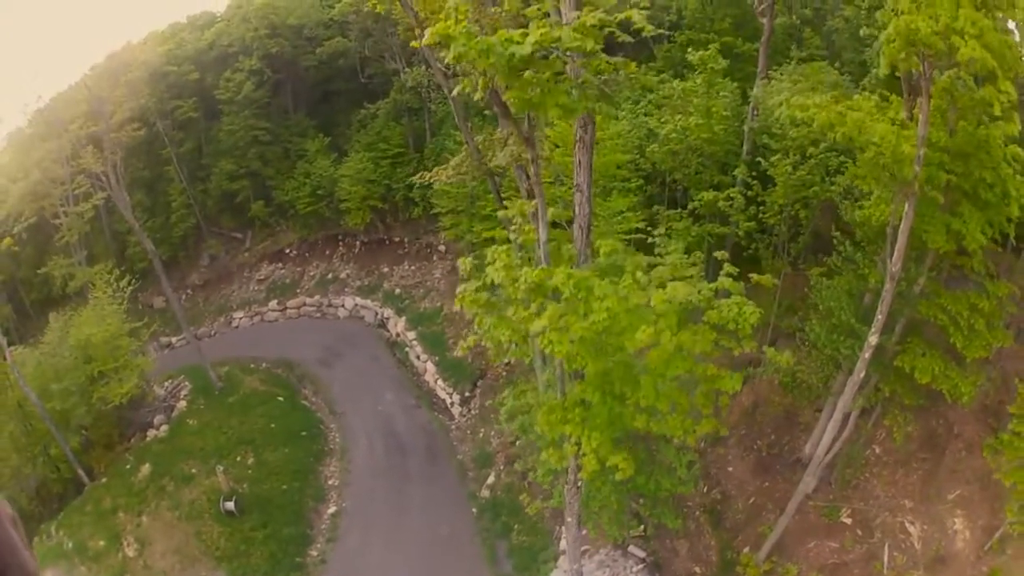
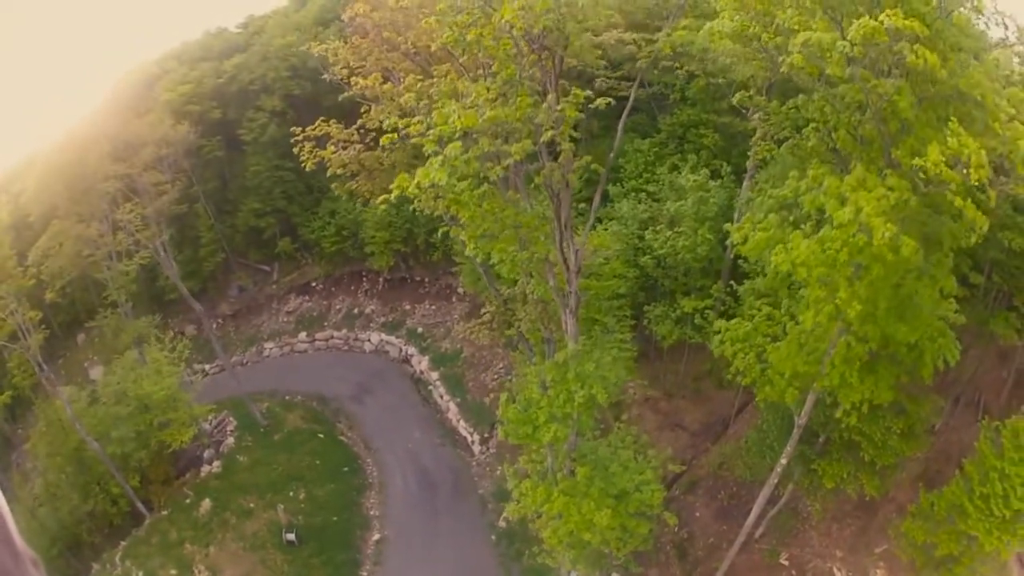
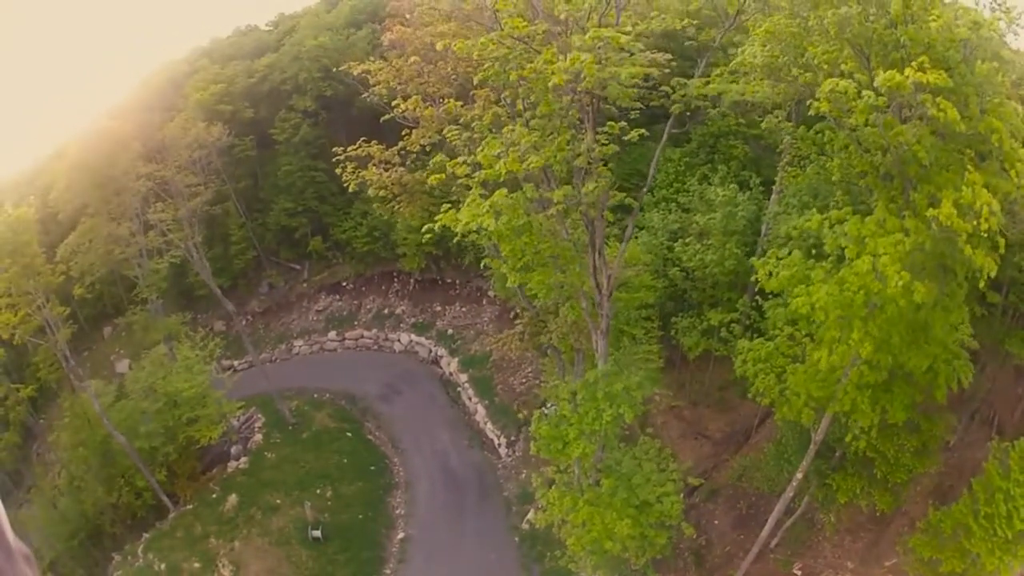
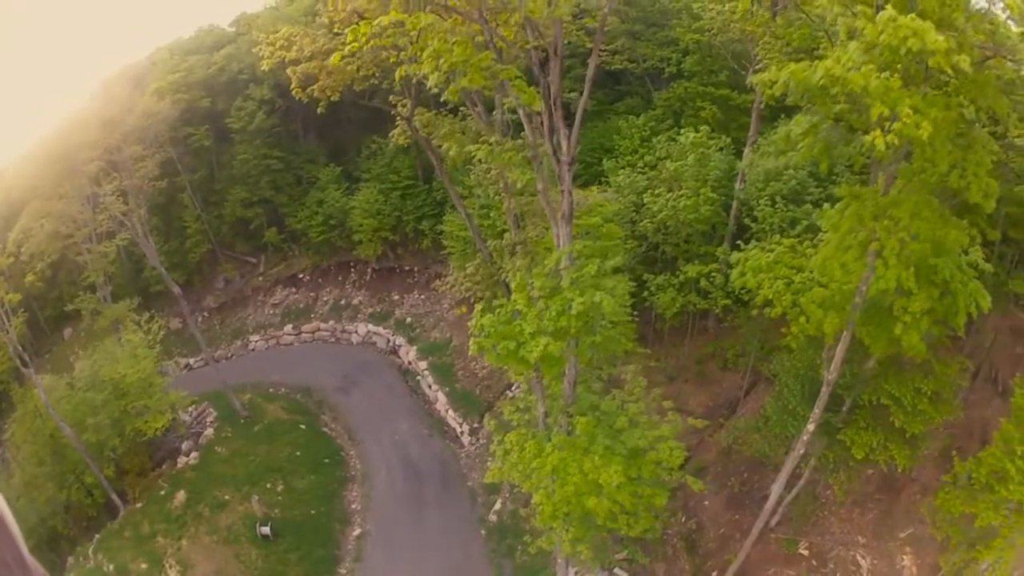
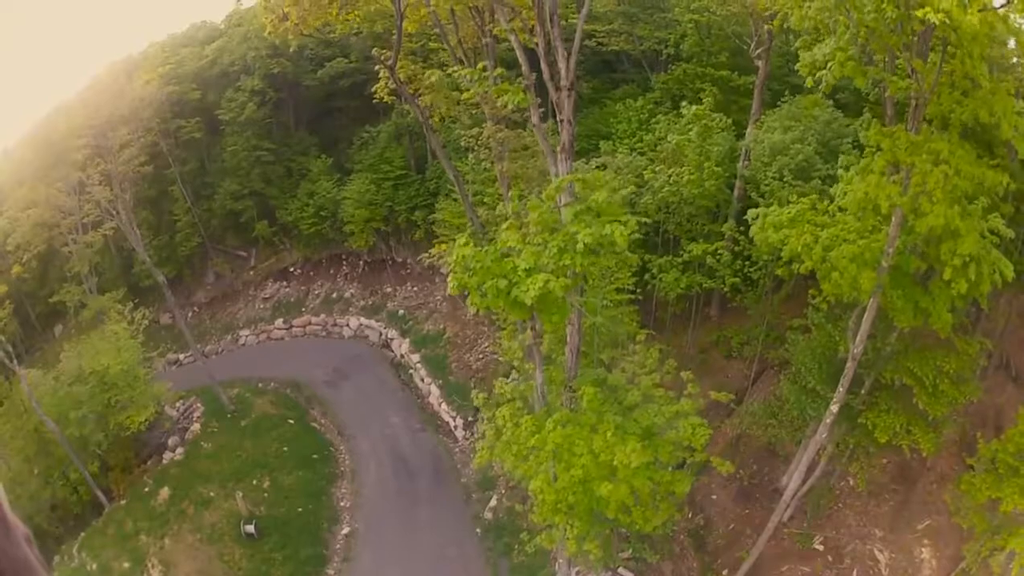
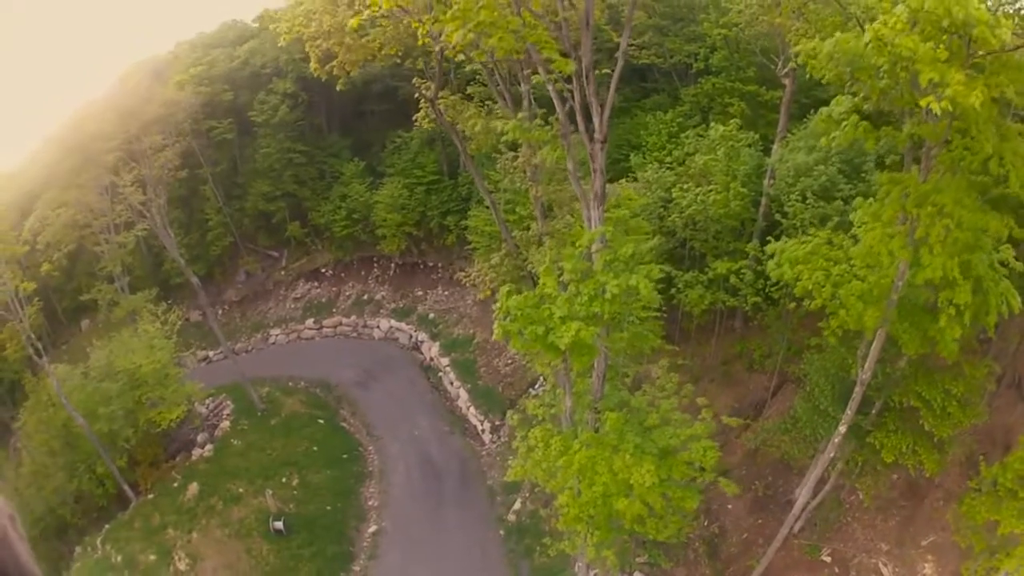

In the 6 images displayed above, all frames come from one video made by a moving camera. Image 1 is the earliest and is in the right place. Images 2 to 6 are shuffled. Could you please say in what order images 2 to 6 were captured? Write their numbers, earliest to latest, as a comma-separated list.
5, 6, 4, 2, 3
